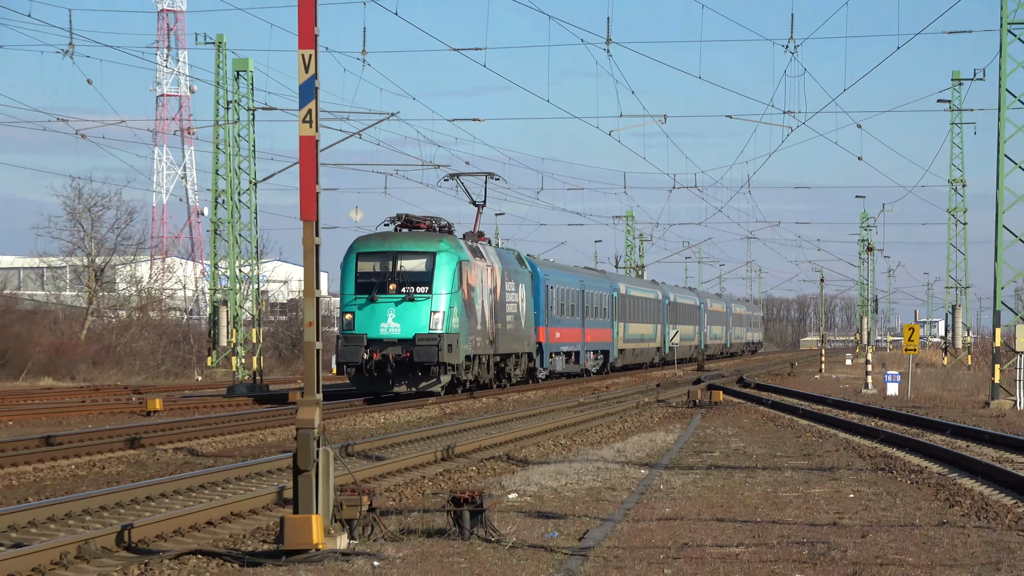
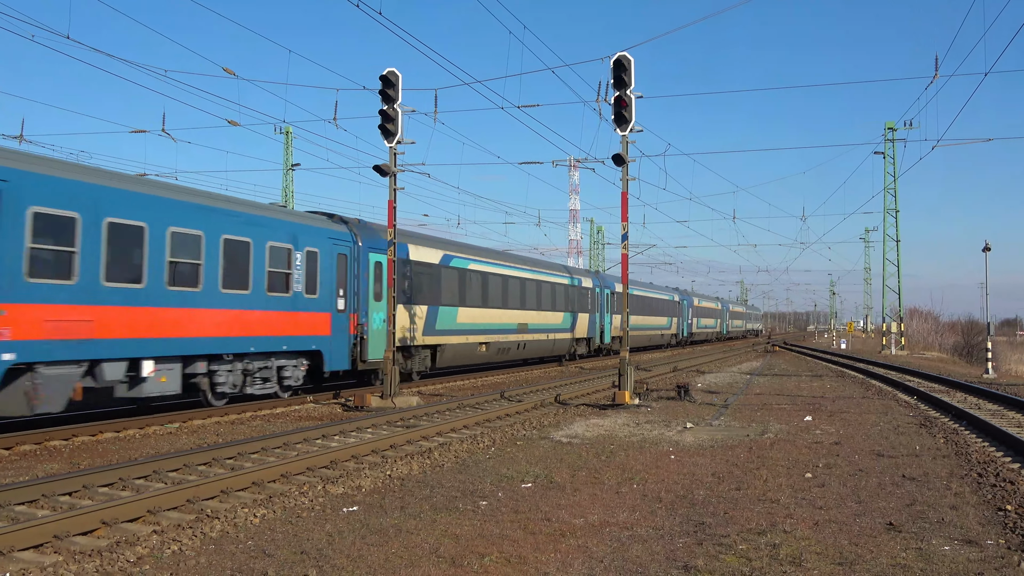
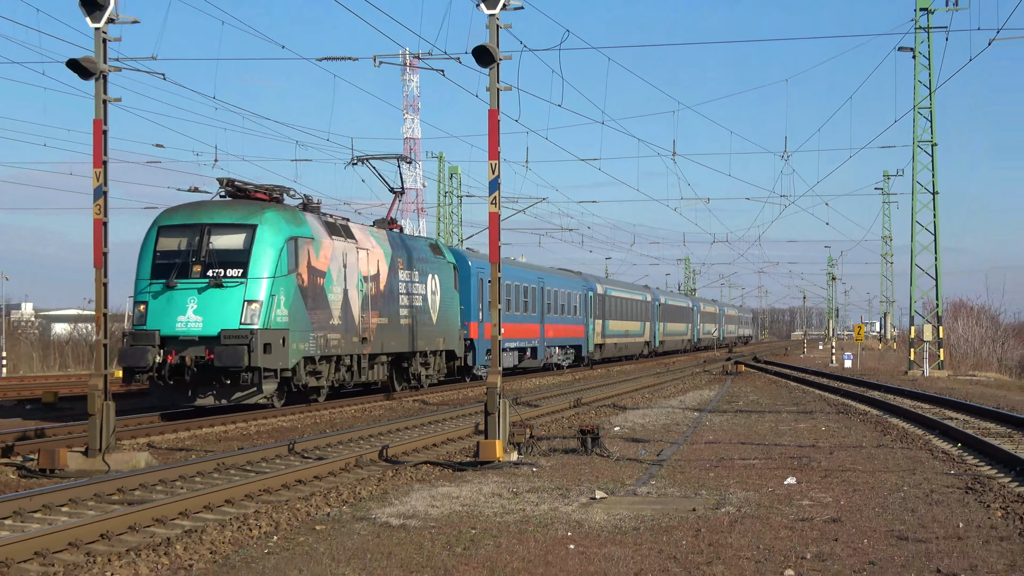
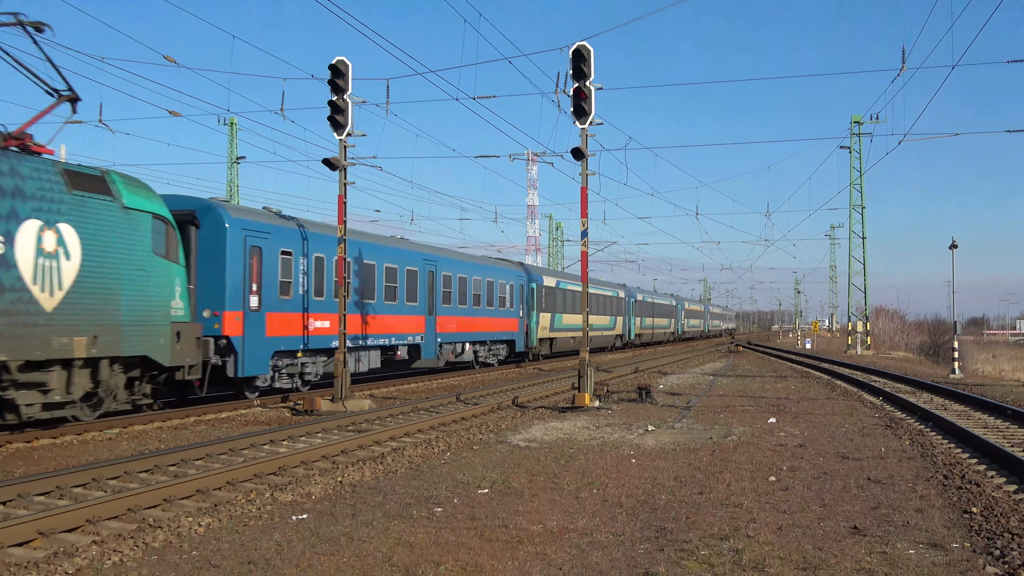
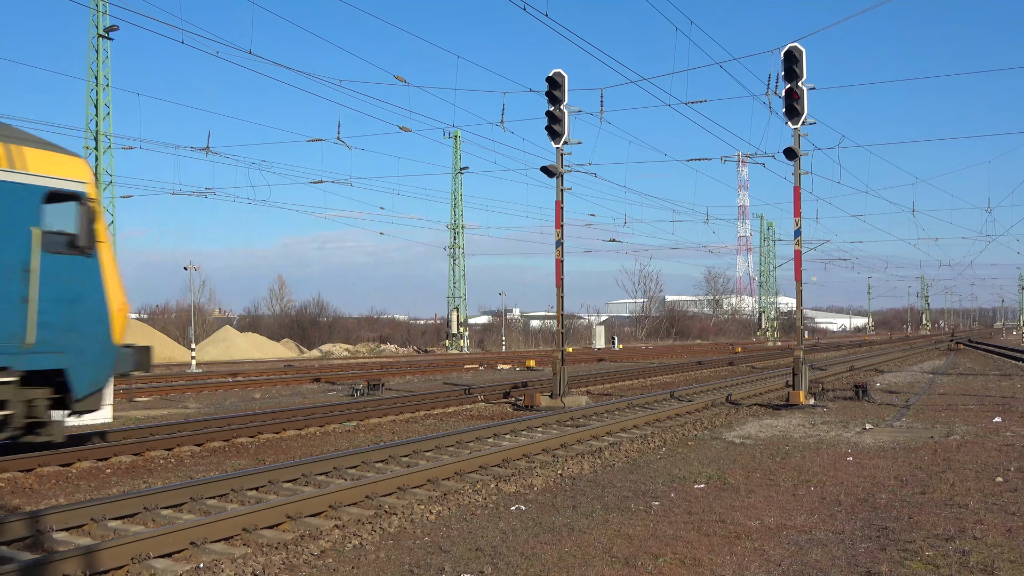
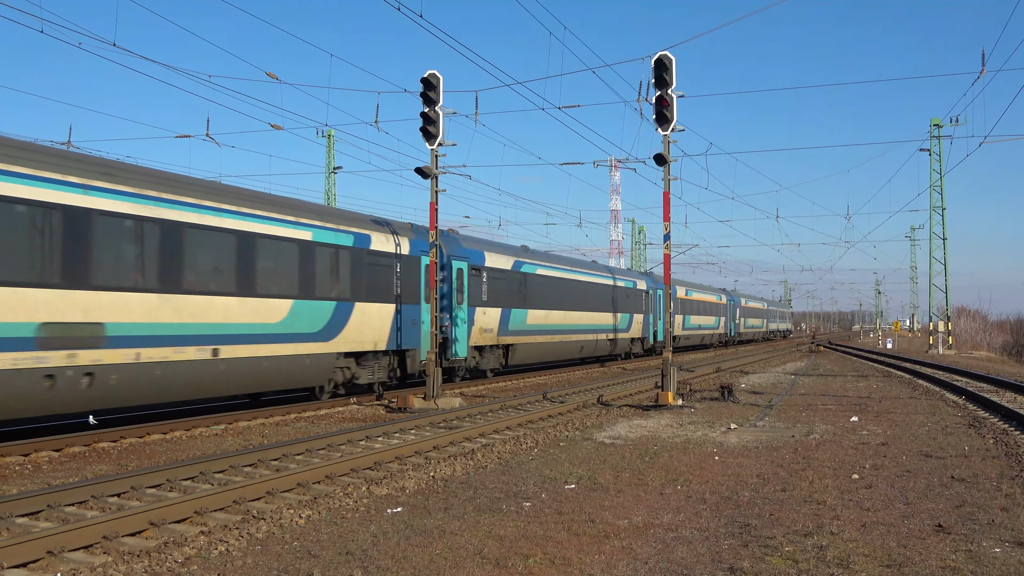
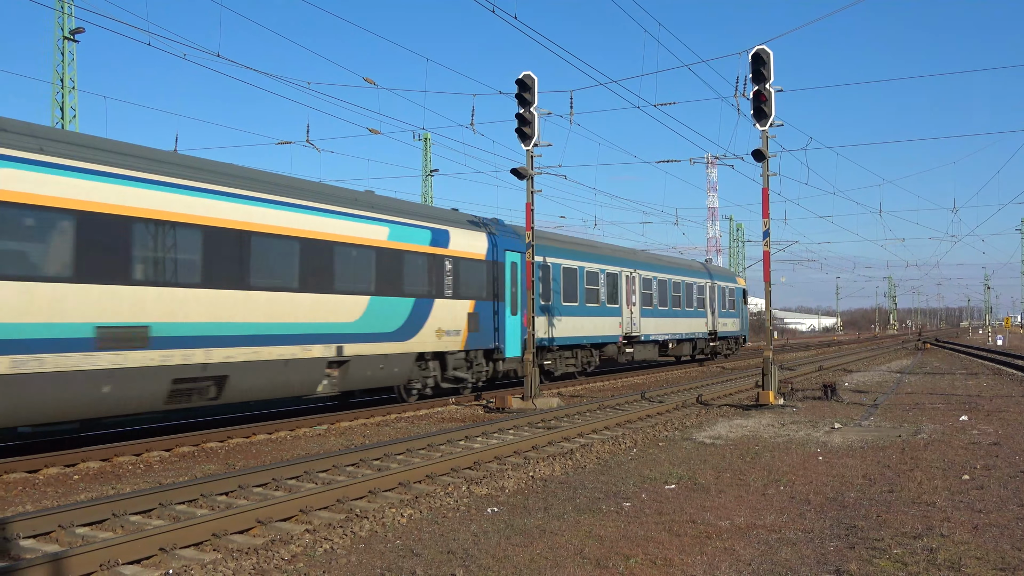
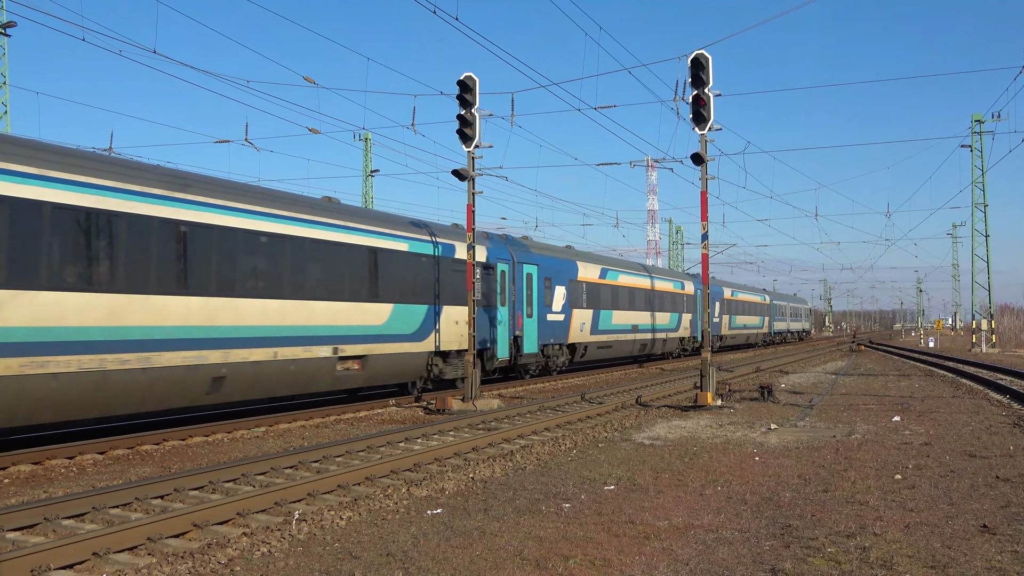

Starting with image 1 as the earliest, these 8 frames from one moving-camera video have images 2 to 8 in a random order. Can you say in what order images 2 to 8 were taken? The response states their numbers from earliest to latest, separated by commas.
3, 4, 2, 6, 8, 7, 5
